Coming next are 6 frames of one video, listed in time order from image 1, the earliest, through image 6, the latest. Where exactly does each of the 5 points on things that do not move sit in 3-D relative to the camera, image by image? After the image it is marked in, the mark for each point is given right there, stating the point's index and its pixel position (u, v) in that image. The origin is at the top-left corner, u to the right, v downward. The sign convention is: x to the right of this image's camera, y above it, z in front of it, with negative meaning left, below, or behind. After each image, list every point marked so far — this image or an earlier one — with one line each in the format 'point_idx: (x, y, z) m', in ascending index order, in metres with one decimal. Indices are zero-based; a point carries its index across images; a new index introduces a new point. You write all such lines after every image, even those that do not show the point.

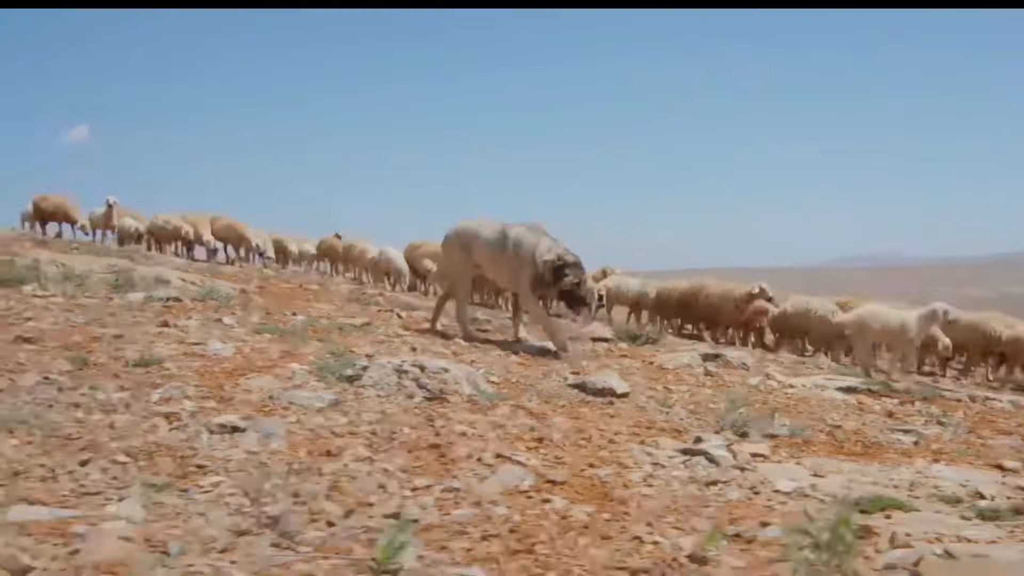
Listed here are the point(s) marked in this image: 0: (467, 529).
0: (-0.3, -1.5, +4.2) m
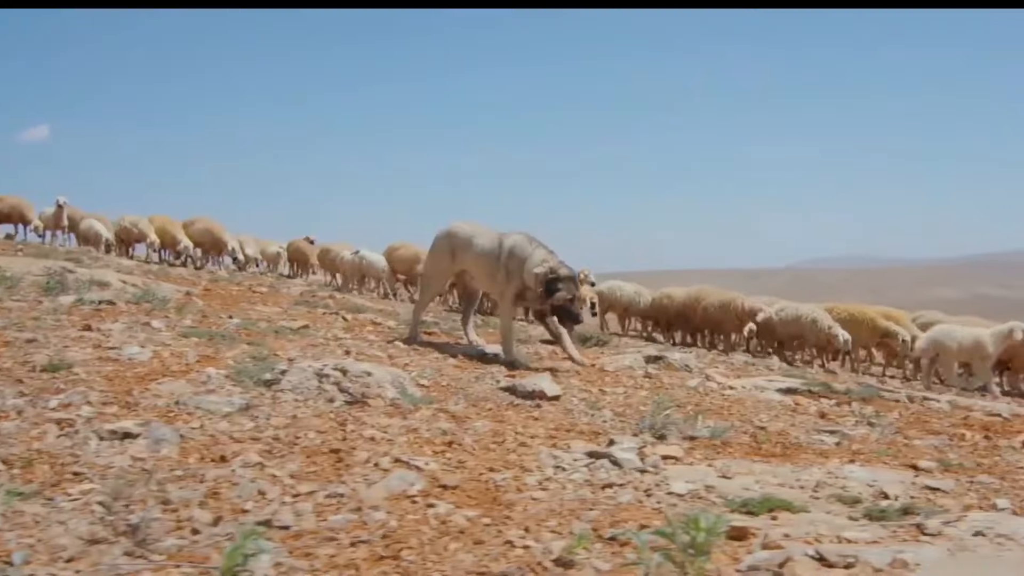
0: (-1.1, -1.5, +4.2) m
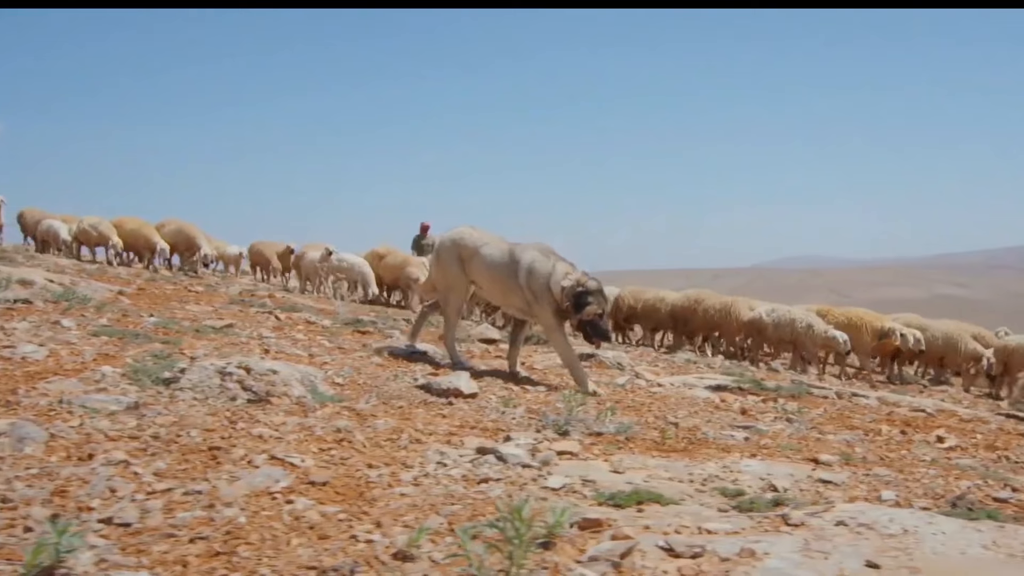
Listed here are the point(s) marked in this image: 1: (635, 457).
0: (-2.1, -1.5, +4.1) m
1: (+1.3, -1.8, +7.0) m
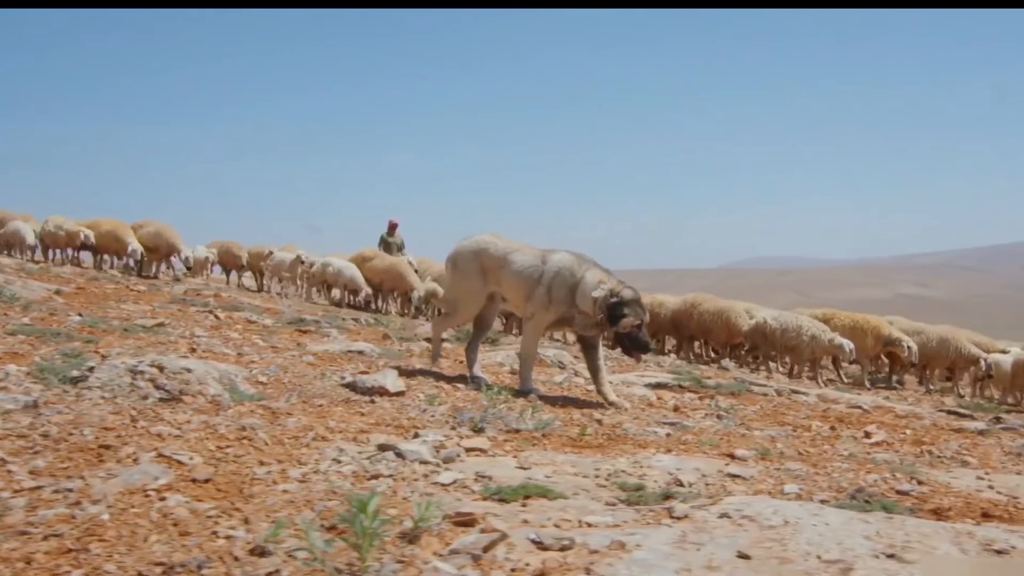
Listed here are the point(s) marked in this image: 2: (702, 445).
0: (-2.9, -1.5, +4.1) m
1: (+0.3, -1.7, +7.1) m
2: (+2.4, -2.0, +8.4) m
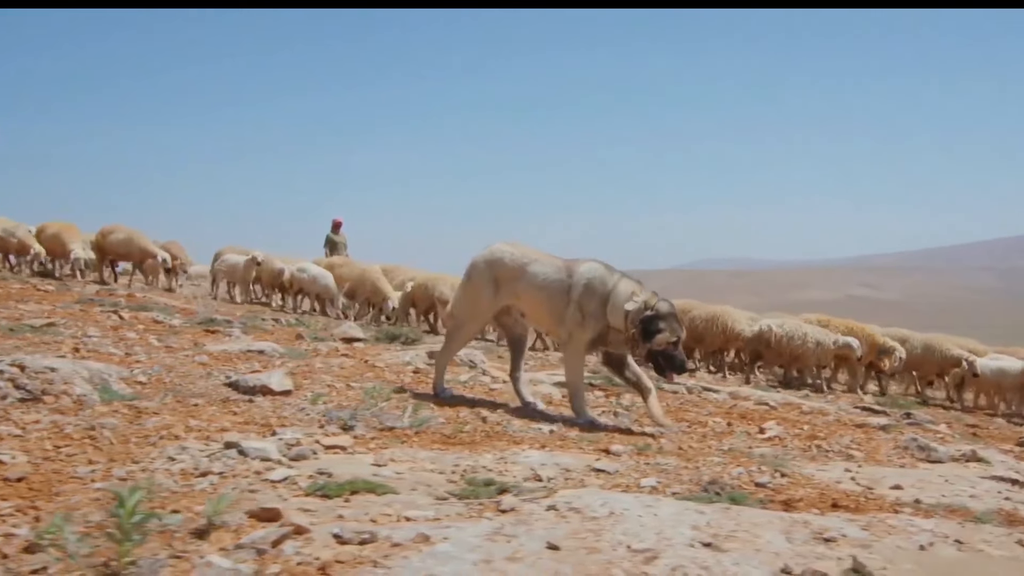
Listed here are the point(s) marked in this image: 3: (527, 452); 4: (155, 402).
0: (-4.2, -1.4, +4.0) m
1: (-1.1, -1.7, +7.1) m
2: (+0.9, -1.9, +8.5) m
3: (+0.2, -1.9, +7.6) m
4: (-4.2, -1.3, +7.9) m
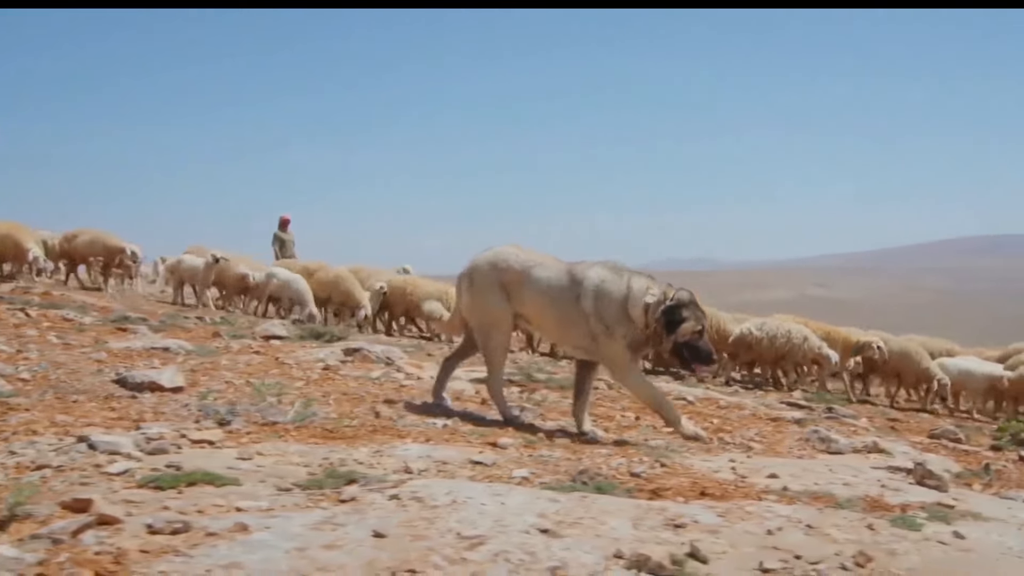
0: (-5.4, -1.4, +3.8) m
1: (-2.4, -1.6, +7.1) m
2: (-0.5, -1.9, +8.5) m
3: (-1.2, -1.8, +7.7) m
4: (-5.6, -1.3, +7.7) m
